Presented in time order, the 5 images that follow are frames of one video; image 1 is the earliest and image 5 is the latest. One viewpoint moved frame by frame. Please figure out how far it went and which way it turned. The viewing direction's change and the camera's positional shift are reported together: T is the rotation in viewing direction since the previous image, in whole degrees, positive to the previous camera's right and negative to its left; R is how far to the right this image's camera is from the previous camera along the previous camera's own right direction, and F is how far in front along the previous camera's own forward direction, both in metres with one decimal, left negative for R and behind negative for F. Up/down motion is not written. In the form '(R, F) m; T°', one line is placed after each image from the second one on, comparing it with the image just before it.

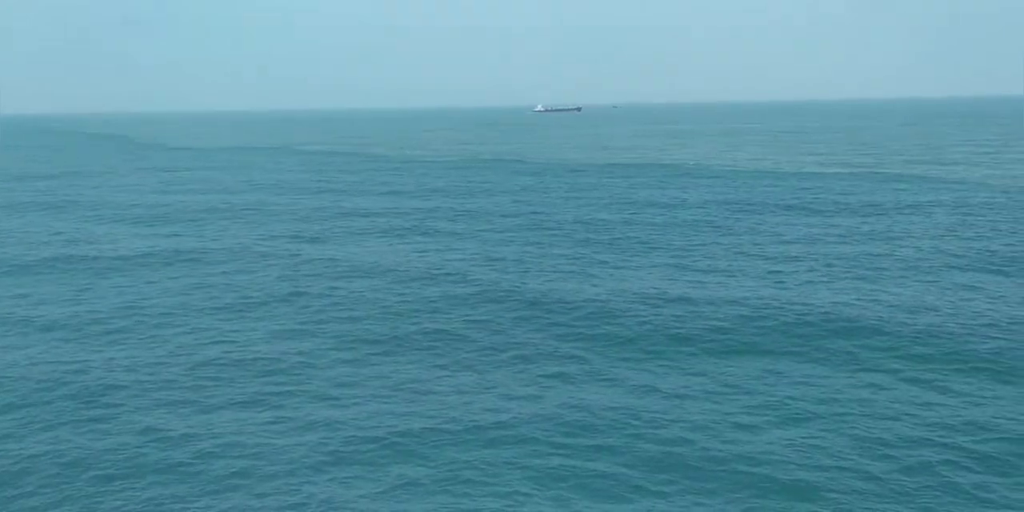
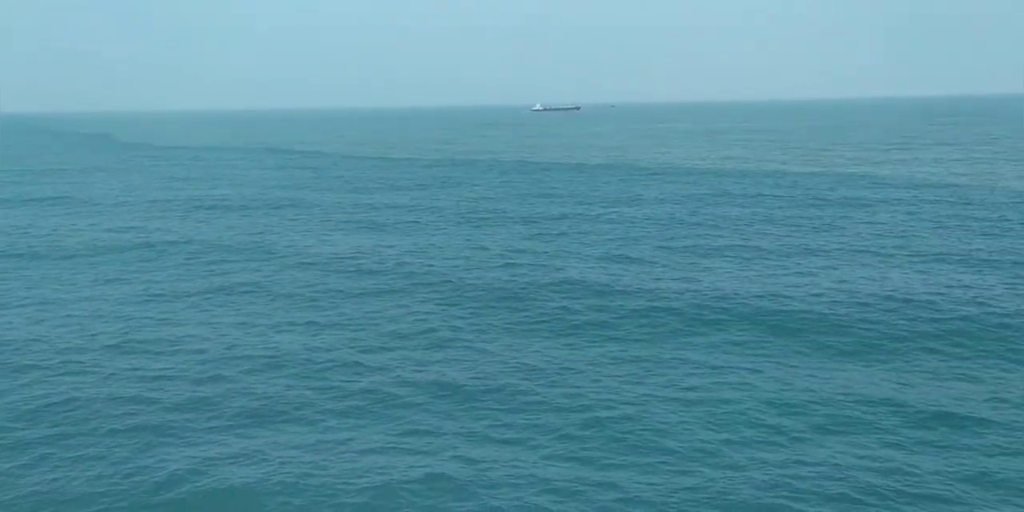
(0.0, -0.5) m; 0°
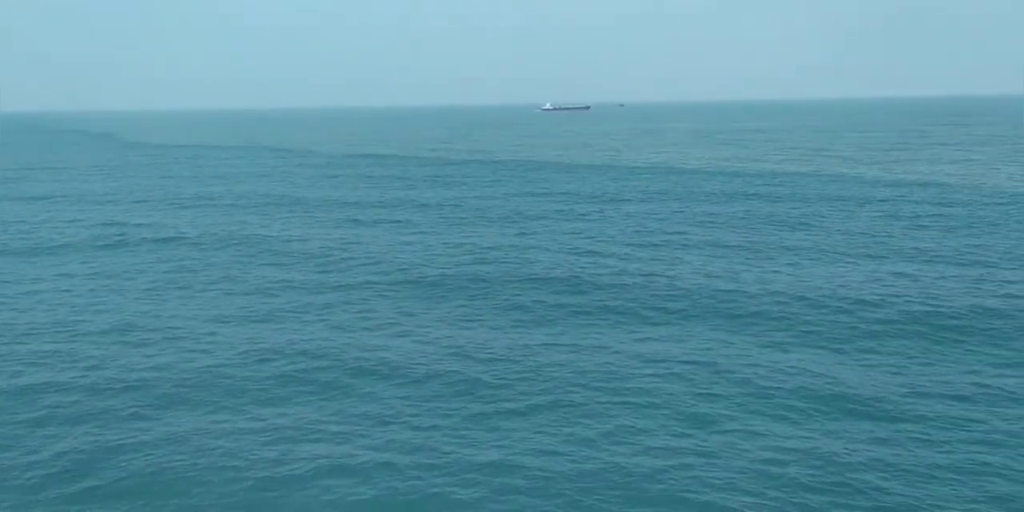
(+0.2, 0.0) m; 0°
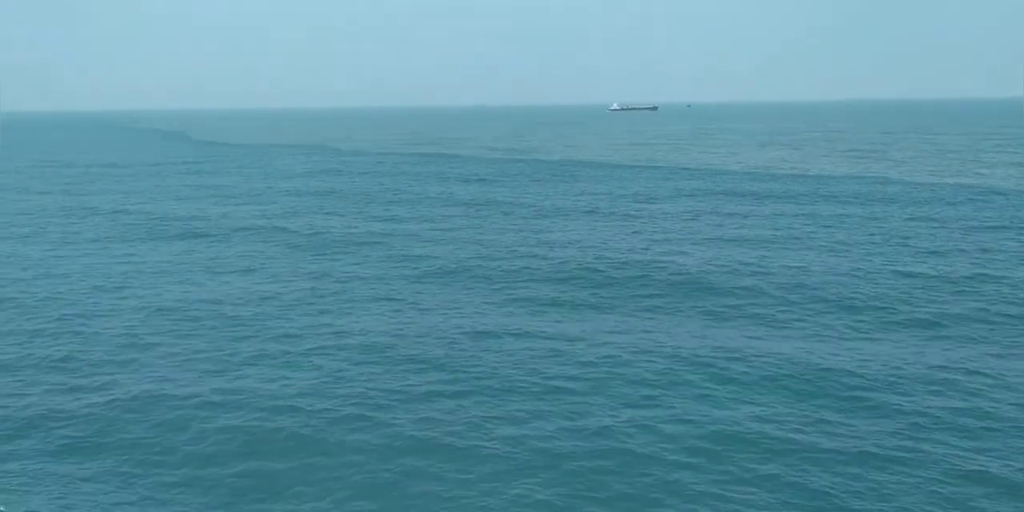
(+0.5, -0.4) m; -3°
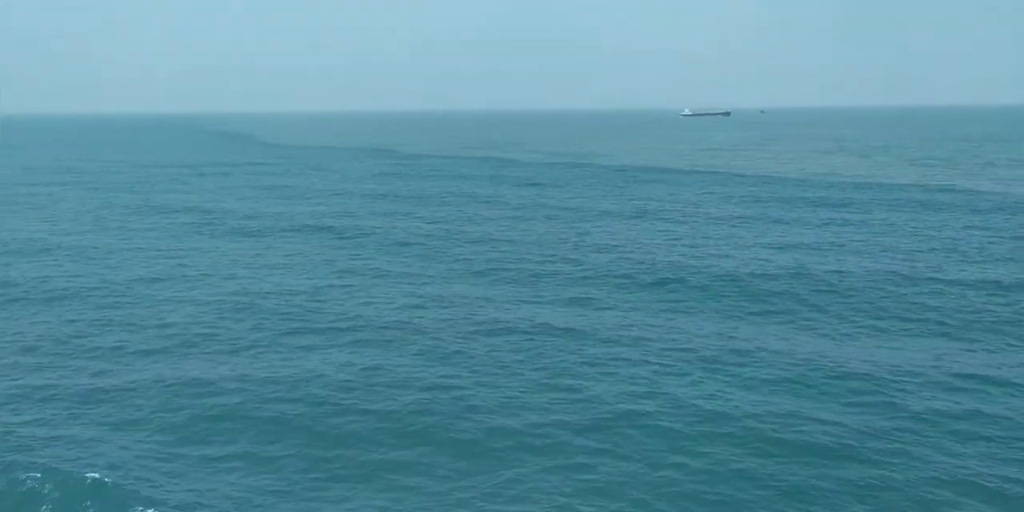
(+0.4, -0.2) m; -4°
